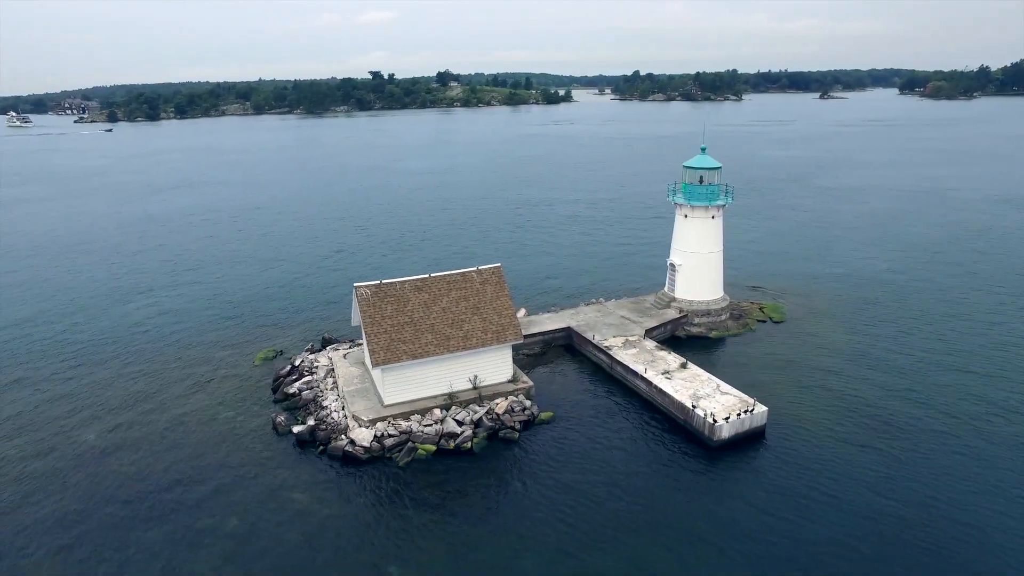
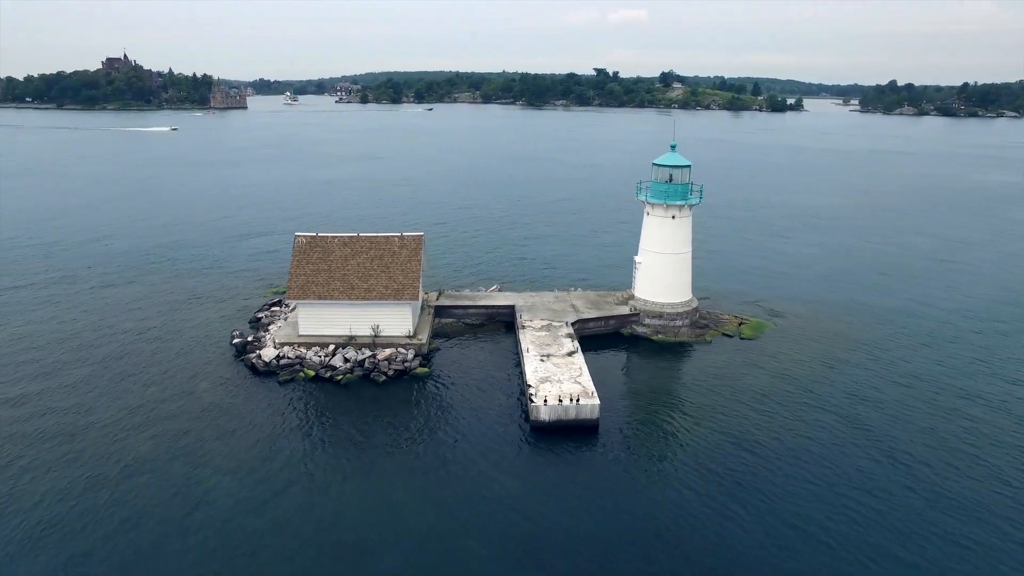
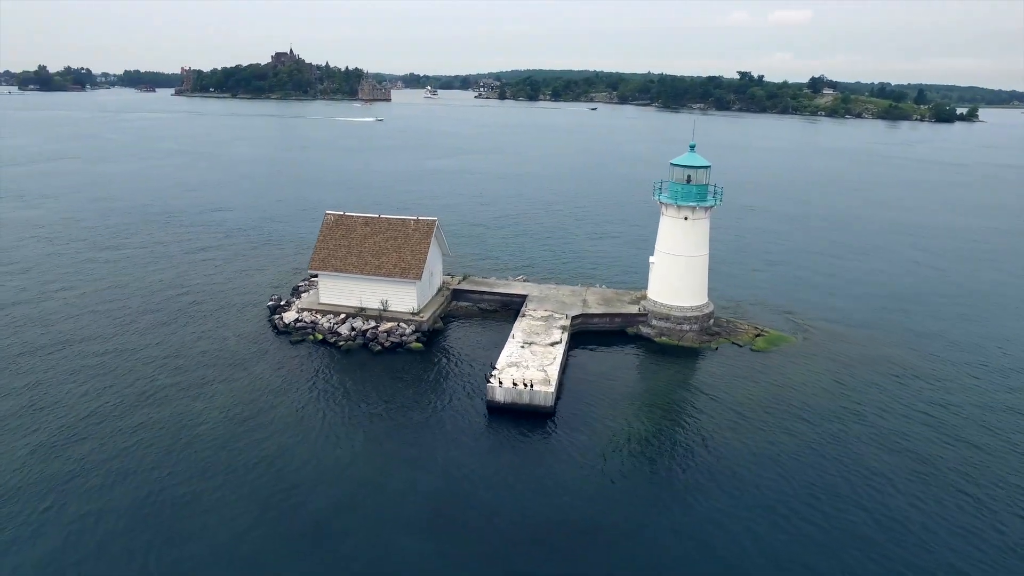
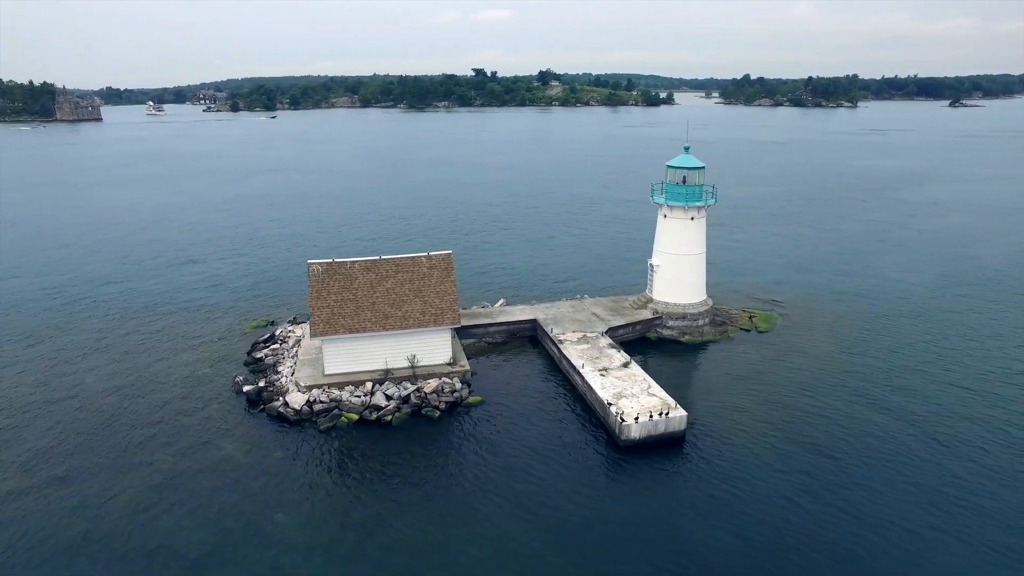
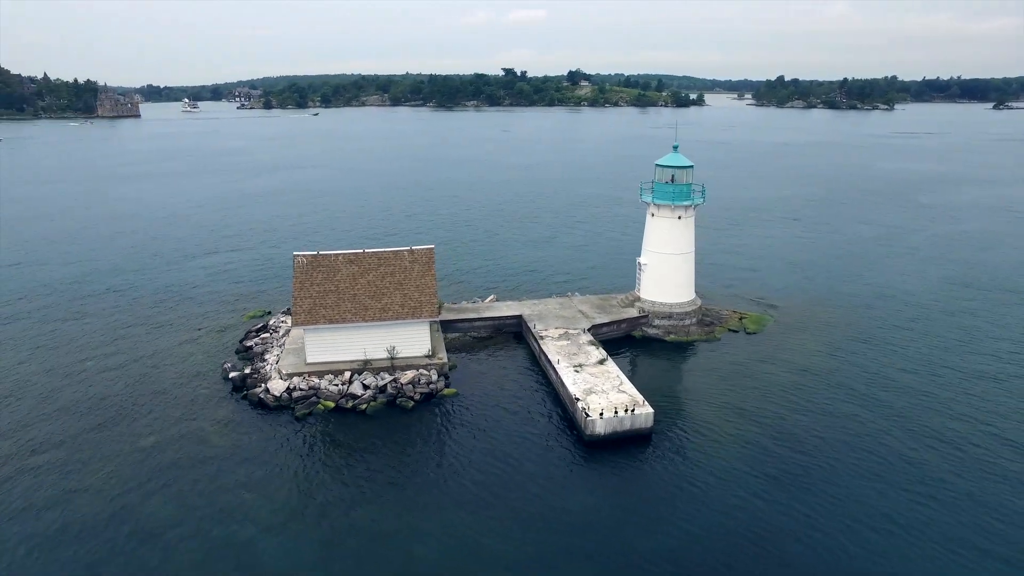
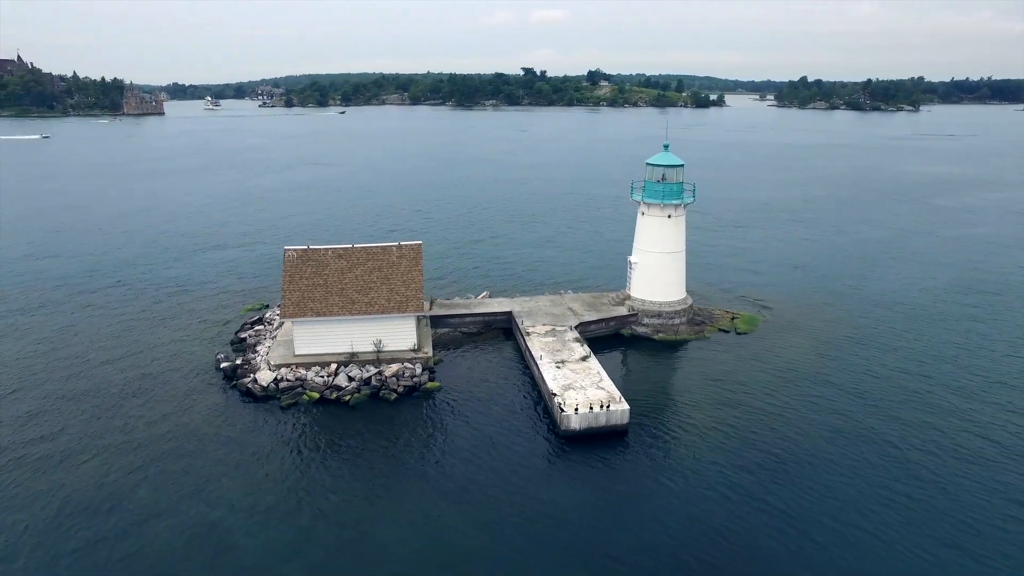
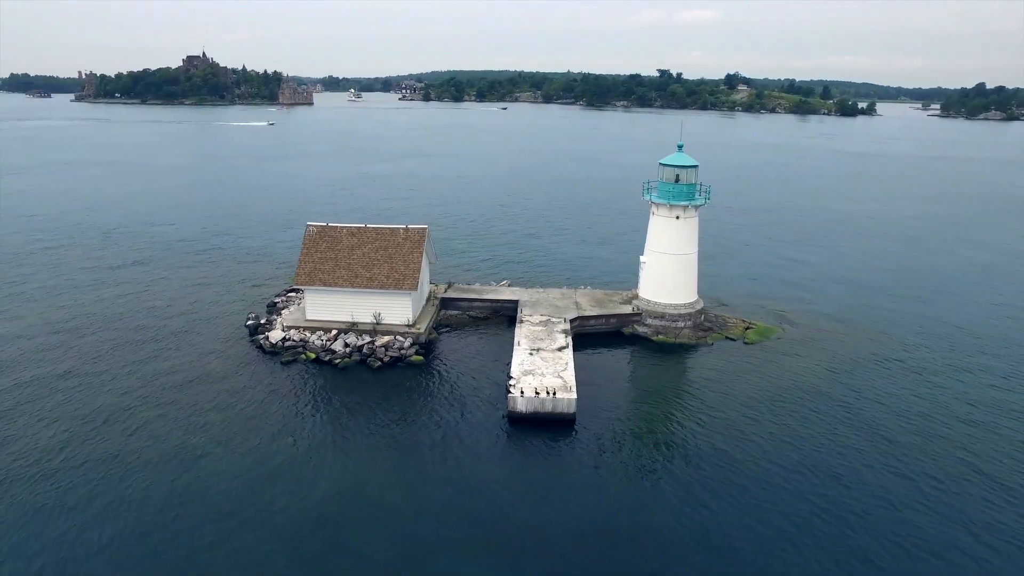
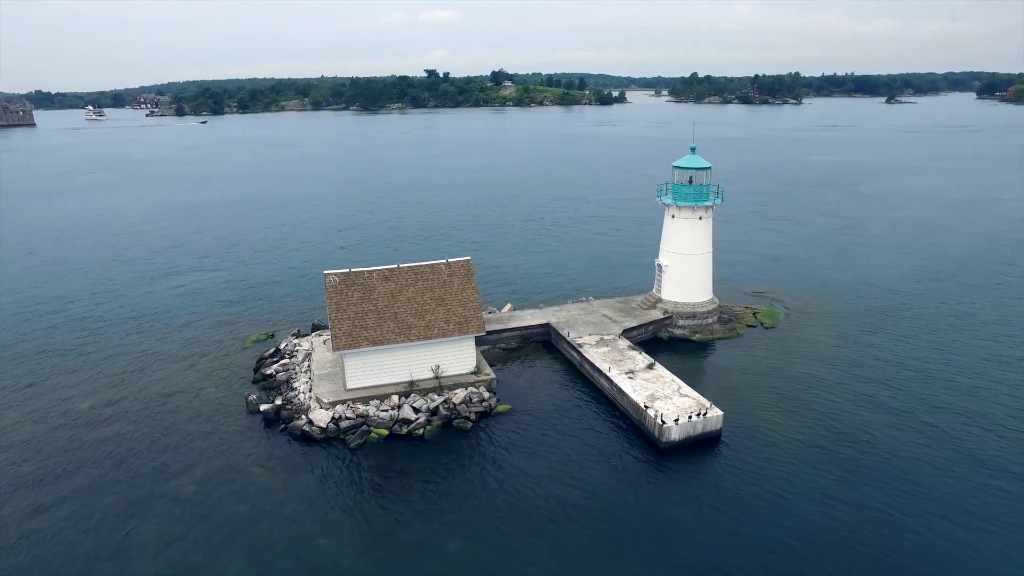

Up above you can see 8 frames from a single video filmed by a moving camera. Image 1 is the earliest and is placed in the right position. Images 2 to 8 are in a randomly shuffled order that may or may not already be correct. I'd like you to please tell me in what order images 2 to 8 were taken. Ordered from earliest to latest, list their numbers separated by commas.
8, 4, 5, 6, 2, 7, 3
